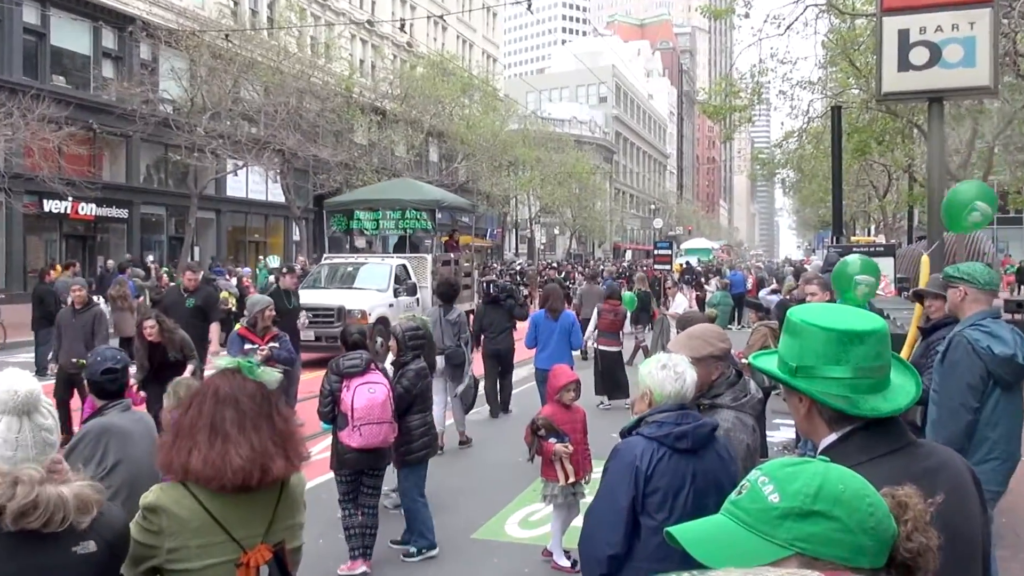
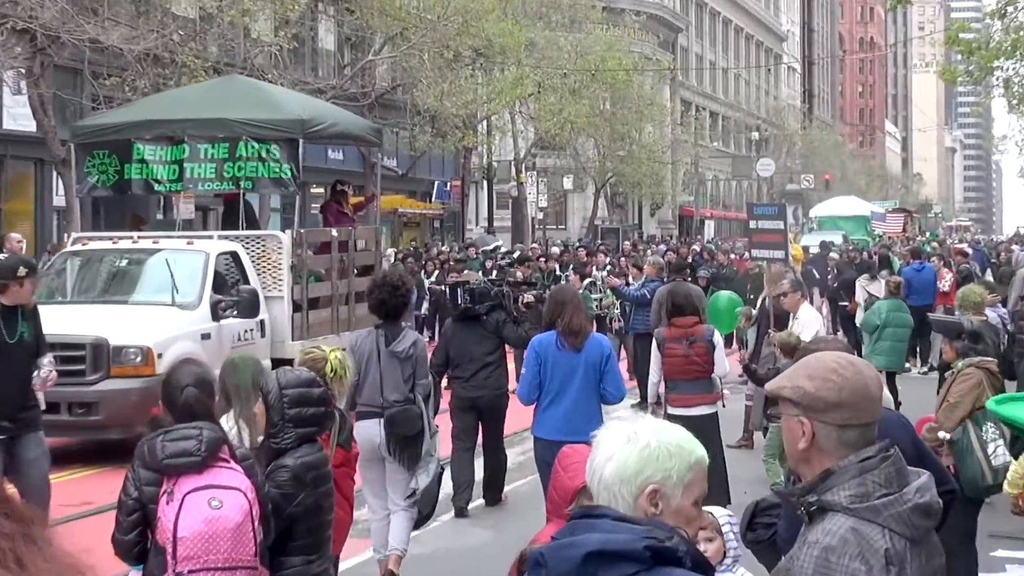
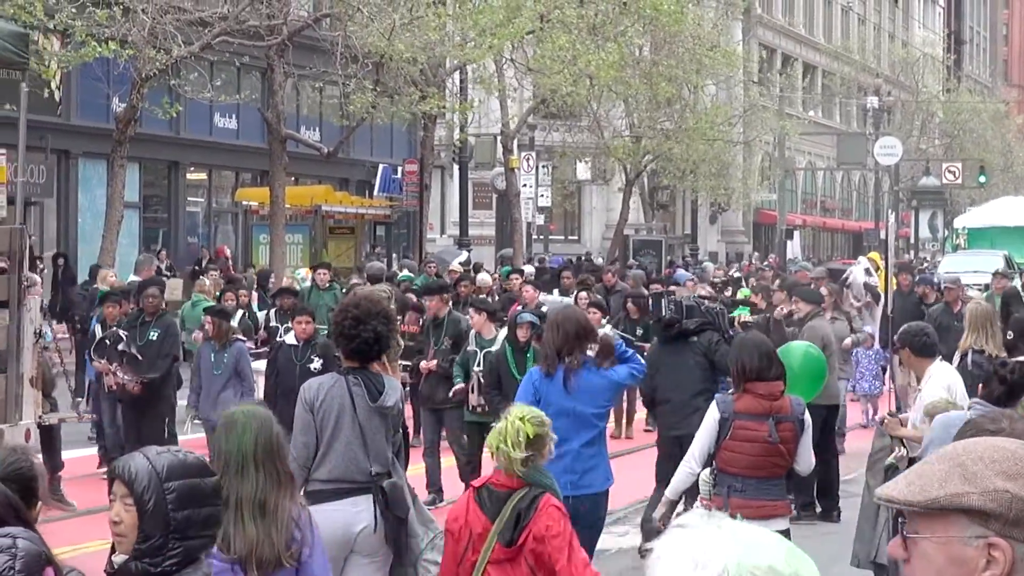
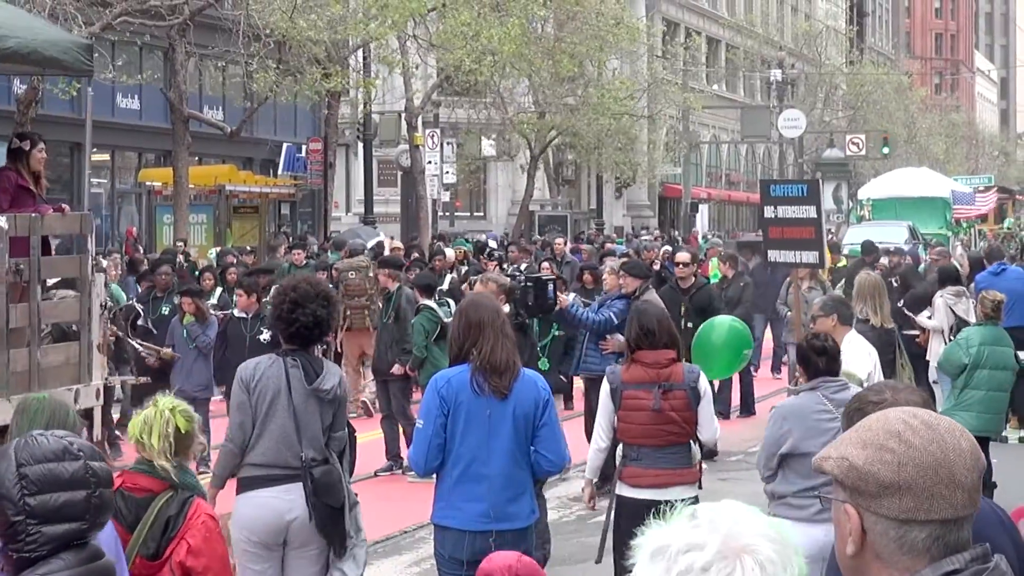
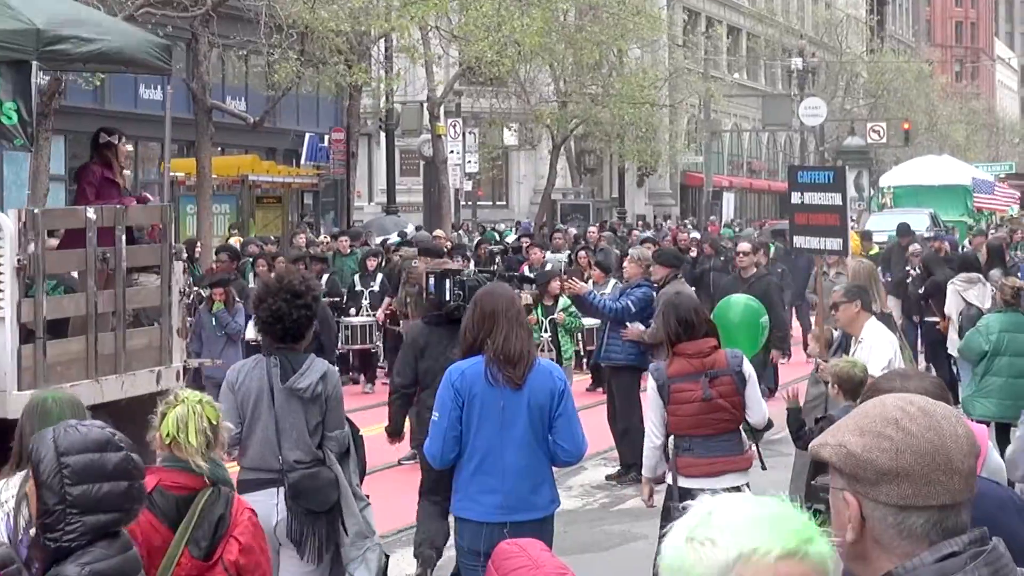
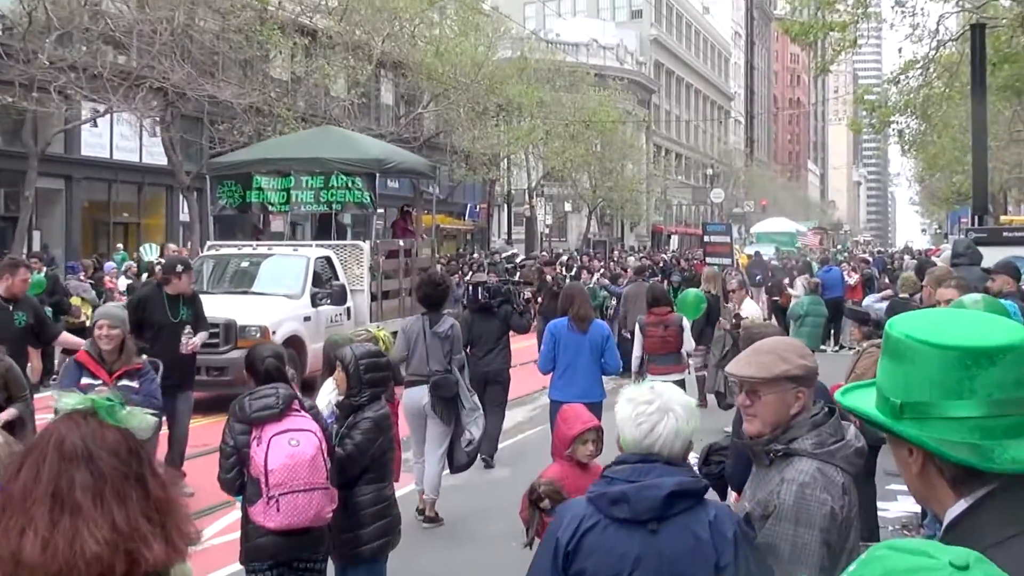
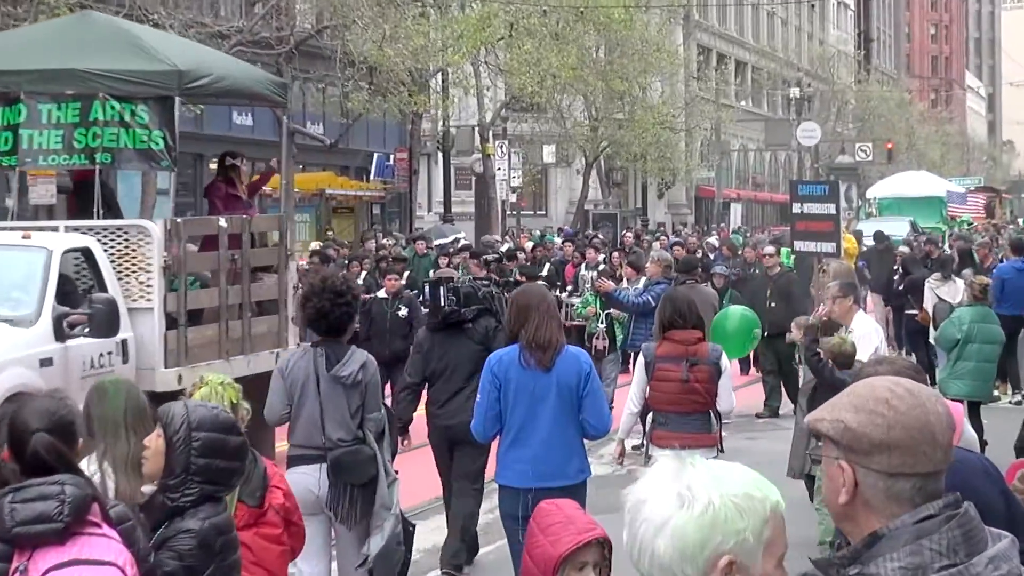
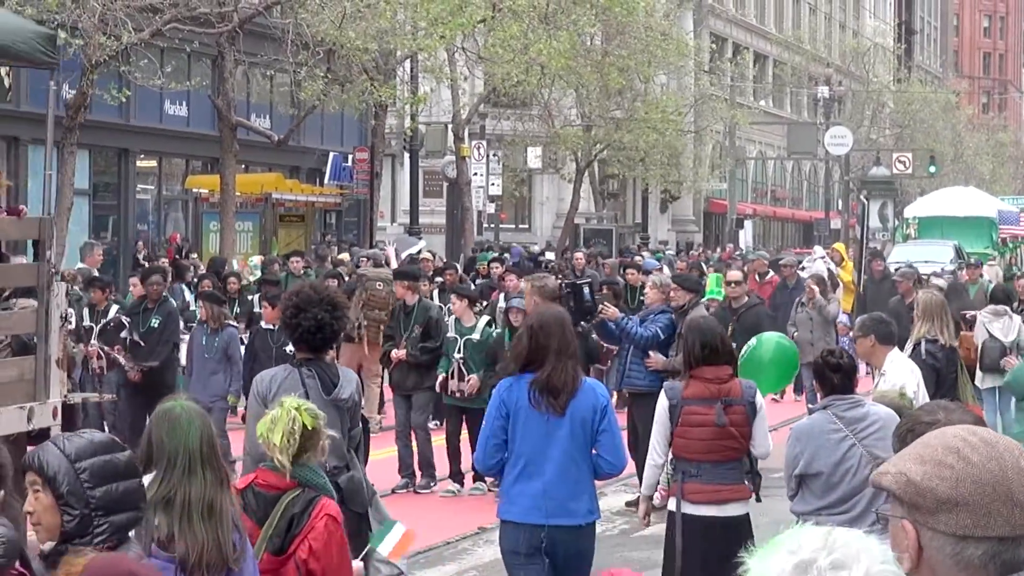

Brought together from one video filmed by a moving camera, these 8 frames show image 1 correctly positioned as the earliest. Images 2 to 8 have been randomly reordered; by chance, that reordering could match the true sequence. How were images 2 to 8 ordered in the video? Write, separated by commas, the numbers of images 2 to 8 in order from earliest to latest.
6, 2, 7, 5, 4, 8, 3
